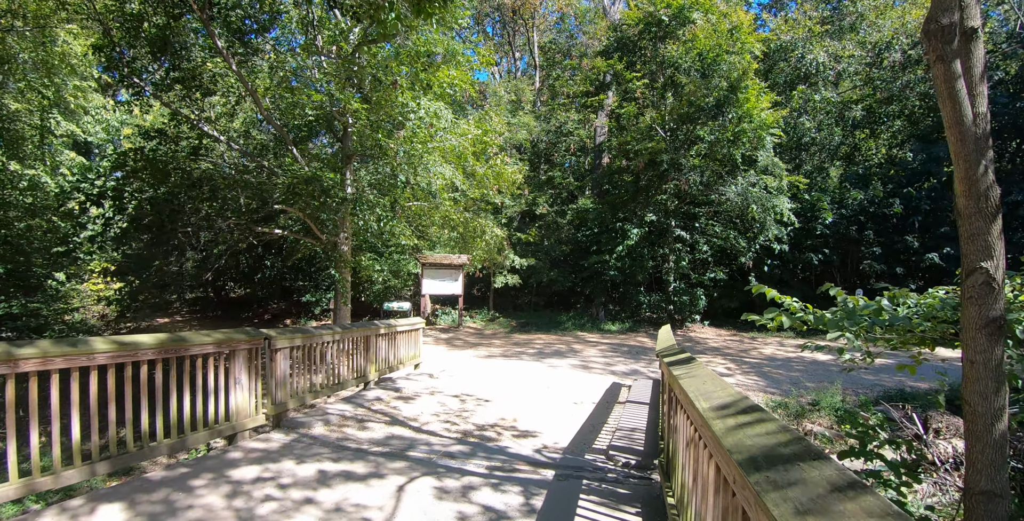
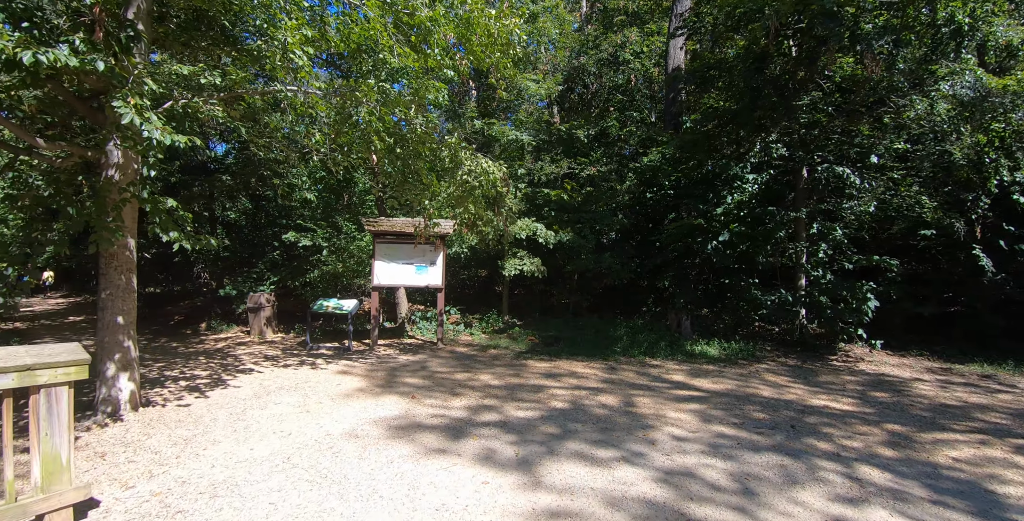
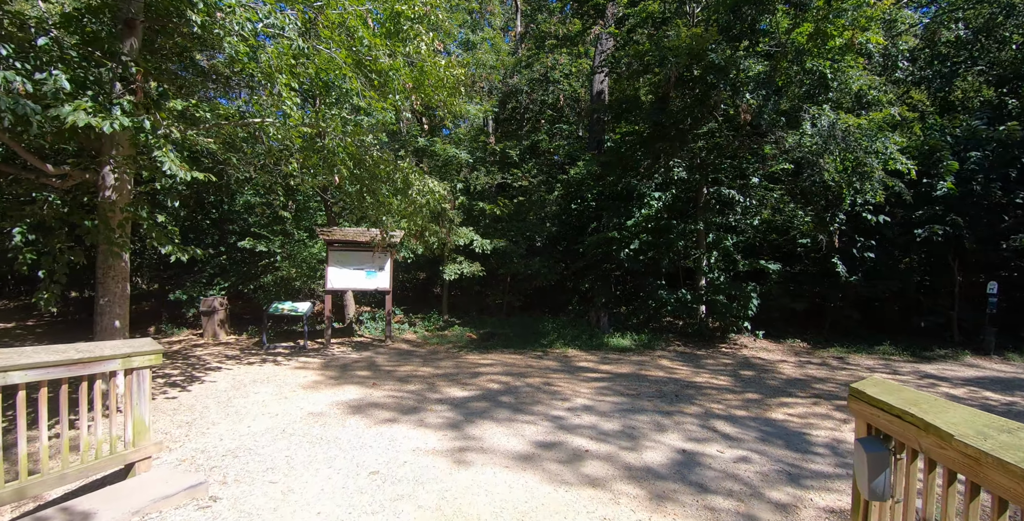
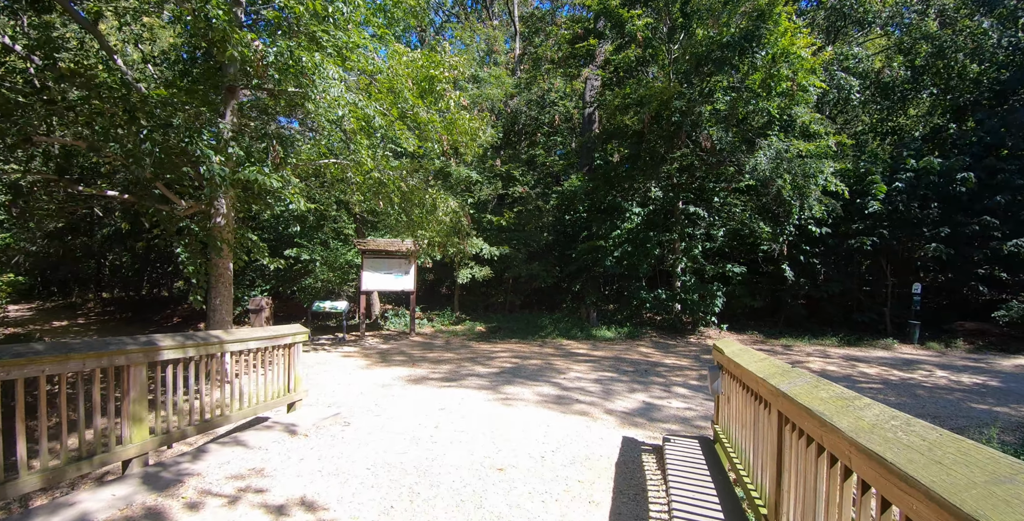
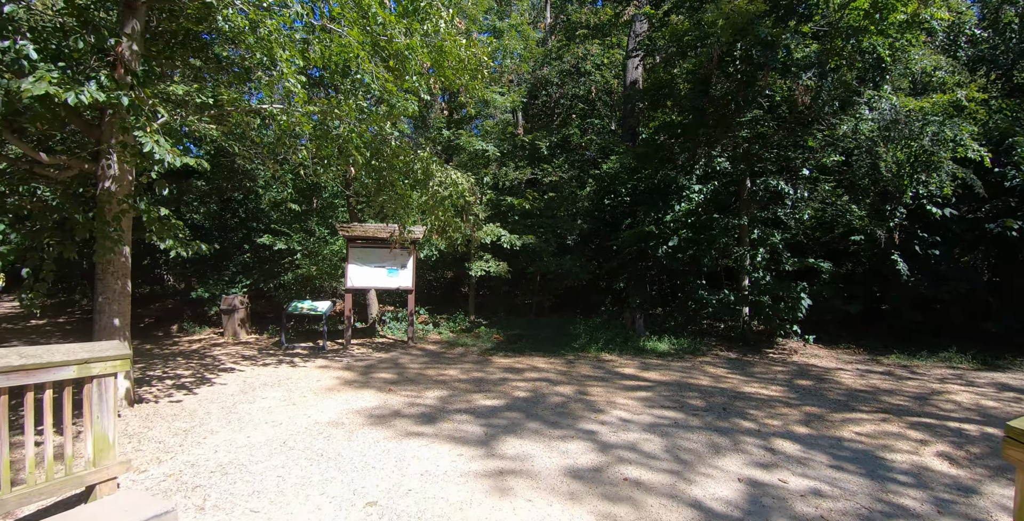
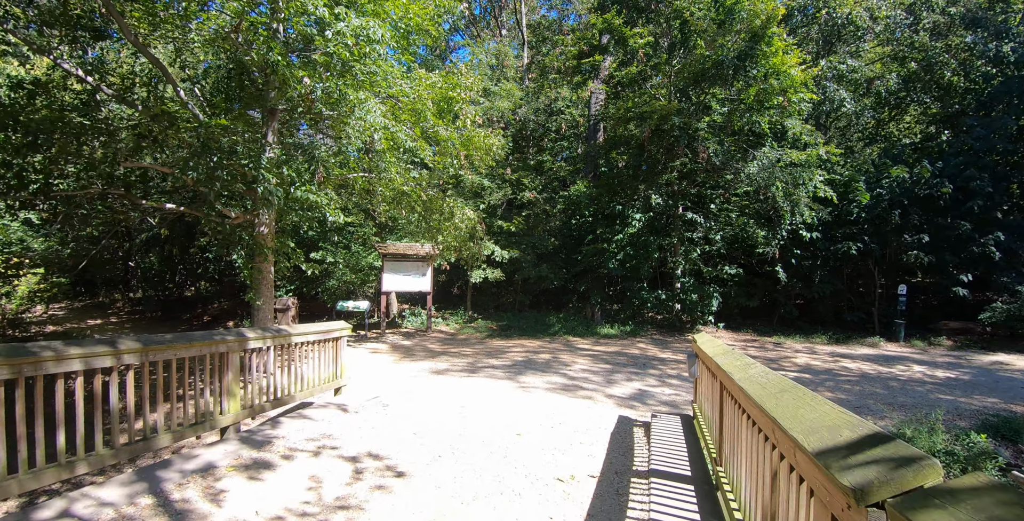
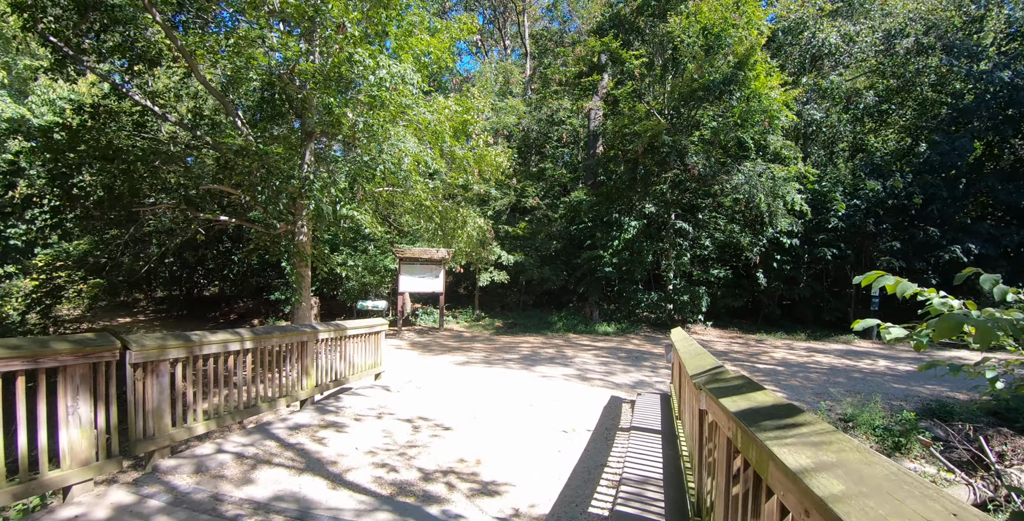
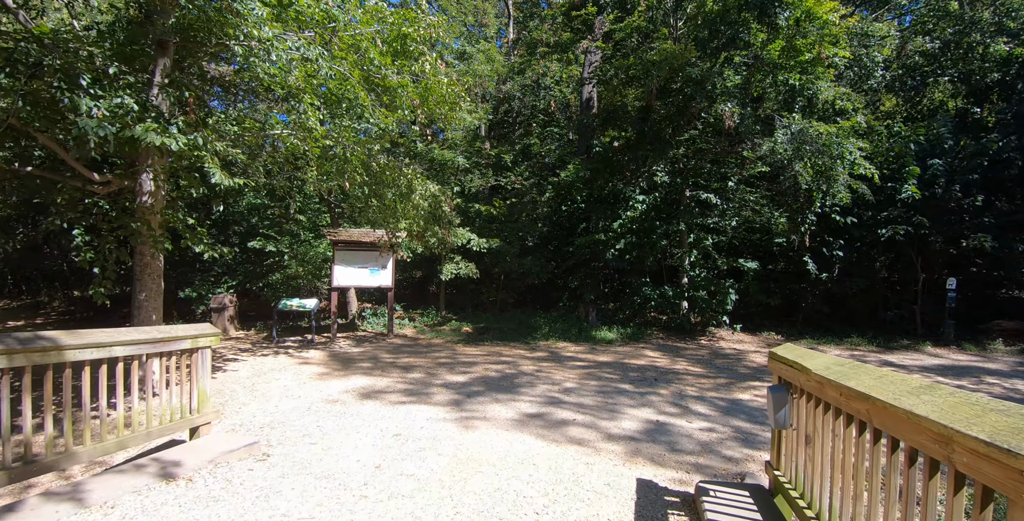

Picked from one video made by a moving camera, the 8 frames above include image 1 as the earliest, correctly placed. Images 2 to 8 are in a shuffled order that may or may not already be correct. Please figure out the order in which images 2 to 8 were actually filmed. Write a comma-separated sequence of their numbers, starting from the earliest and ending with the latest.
7, 6, 4, 8, 3, 5, 2
